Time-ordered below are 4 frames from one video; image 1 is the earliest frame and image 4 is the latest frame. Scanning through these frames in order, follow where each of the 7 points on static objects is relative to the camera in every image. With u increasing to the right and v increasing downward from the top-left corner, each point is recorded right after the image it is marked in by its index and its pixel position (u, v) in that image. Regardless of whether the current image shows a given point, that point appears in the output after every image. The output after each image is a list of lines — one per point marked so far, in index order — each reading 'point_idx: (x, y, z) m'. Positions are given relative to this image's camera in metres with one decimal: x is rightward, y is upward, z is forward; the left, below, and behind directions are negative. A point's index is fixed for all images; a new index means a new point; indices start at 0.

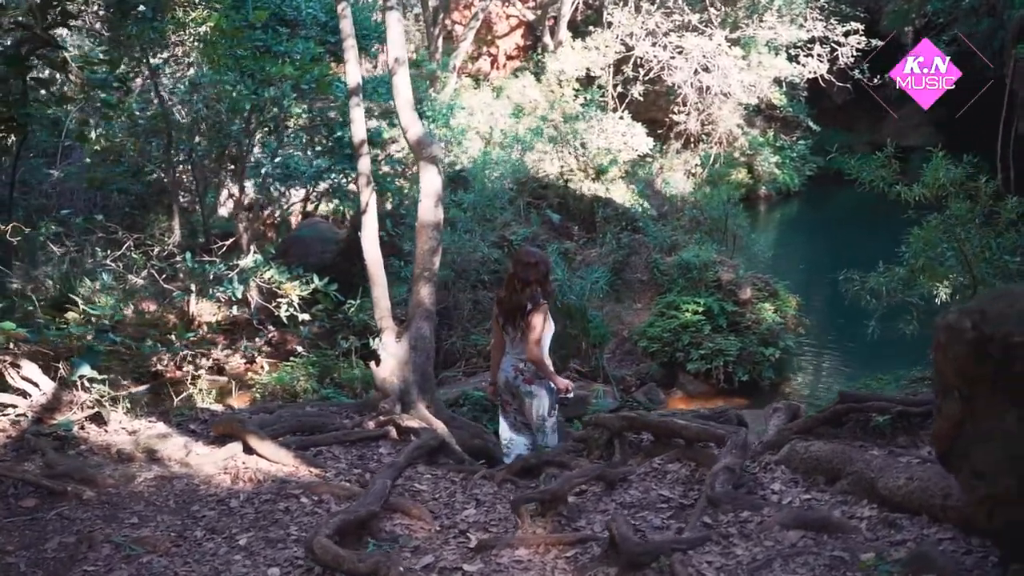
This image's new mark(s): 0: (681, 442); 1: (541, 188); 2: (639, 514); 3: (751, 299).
0: (+0.9, -0.8, +4.6) m
1: (+0.3, +1.6, +13.7) m
2: (+0.6, -1.0, +3.9) m
3: (+2.9, -0.1, +10.7) m
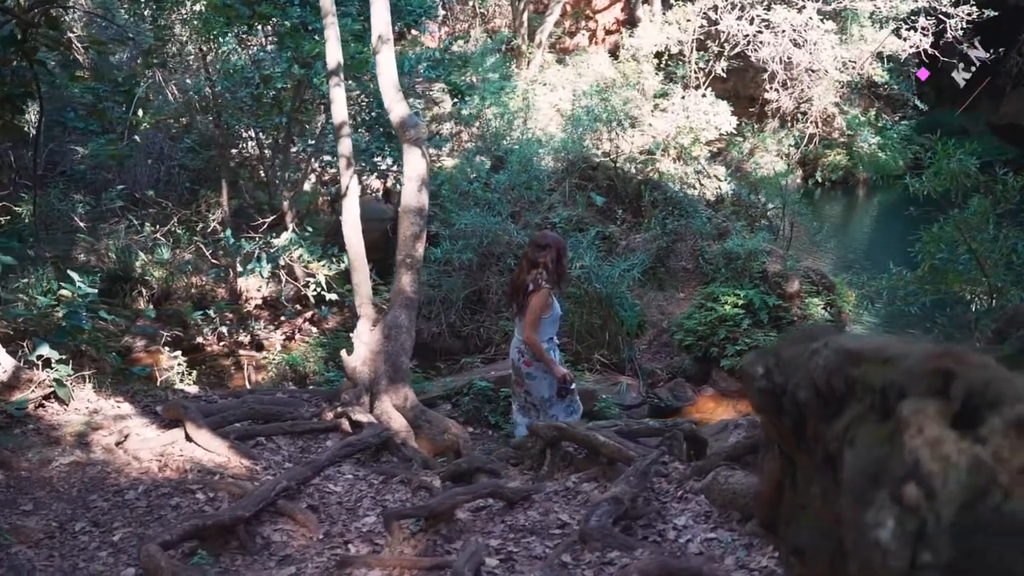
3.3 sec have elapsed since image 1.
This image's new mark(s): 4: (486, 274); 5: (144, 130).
0: (+0.4, -0.8, +4.2) m
1: (+1.2, +1.8, +13.2) m
2: (0.0, -1.0, +3.6) m
3: (+3.3, -0.1, +10.0) m
4: (-0.3, +0.2, +10.3) m
5: (-4.9, +2.1, +11.4) m
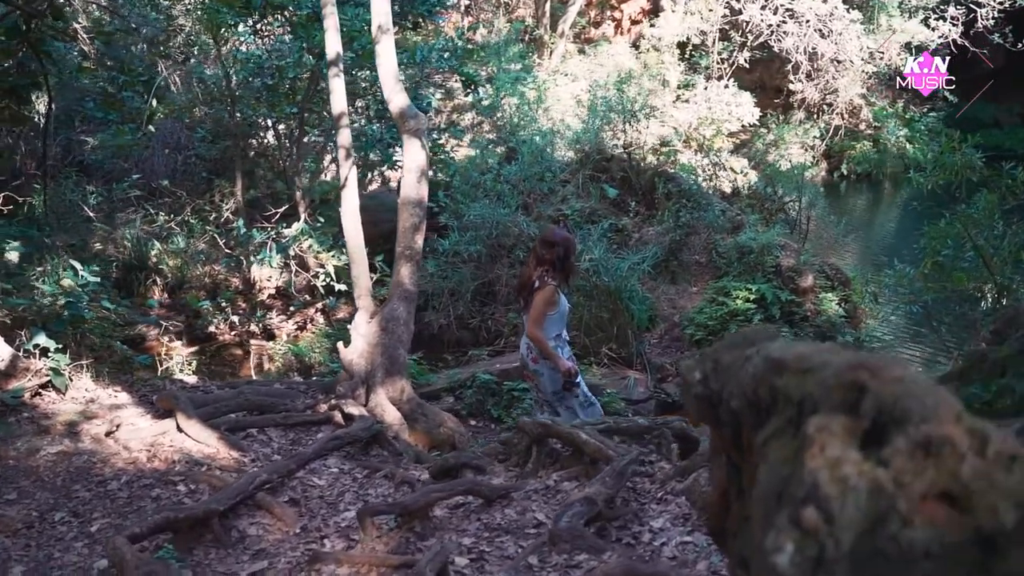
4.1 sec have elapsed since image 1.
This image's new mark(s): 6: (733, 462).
0: (+0.3, -0.8, +4.1) m
1: (+1.4, +1.9, +13.1) m
2: (-0.1, -1.0, +3.5) m
3: (+3.4, 0.0, +9.8) m
4: (-0.2, +0.3, +10.2) m
5: (-4.7, +2.2, +11.5) m
6: (+0.5, -0.4, +2.0) m
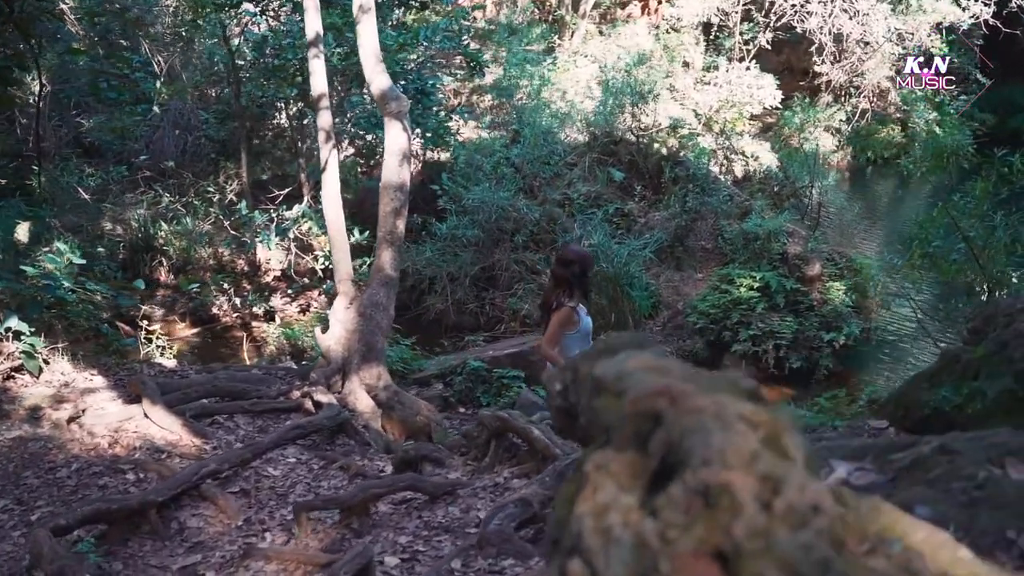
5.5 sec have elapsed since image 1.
0: (+0.1, -0.8, +4.0) m
1: (+1.5, +2.2, +12.9) m
2: (-0.3, -1.0, +3.4) m
3: (+3.4, +0.1, +9.6) m
4: (-0.2, +0.4, +10.1) m
5: (-4.6, +2.5, +11.4) m
6: (+0.2, -0.4, +1.9) m
